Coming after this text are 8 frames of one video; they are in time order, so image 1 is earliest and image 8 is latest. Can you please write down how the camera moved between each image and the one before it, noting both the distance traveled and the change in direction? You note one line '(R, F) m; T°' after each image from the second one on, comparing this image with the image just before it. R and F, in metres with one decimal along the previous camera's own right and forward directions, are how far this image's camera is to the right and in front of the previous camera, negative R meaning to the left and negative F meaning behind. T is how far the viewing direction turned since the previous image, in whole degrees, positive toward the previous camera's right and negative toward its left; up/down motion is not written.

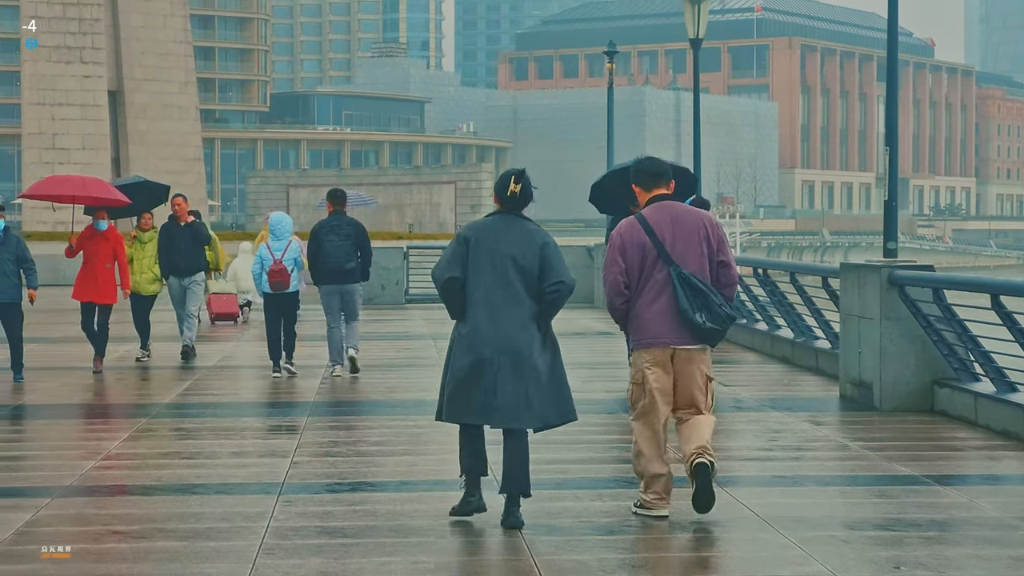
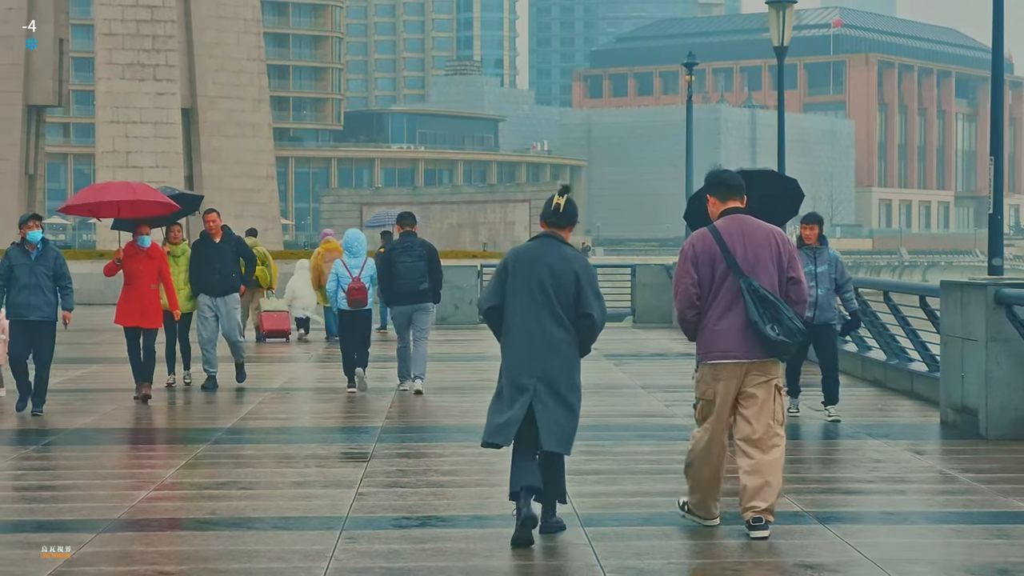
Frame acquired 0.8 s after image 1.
(0.0, +0.7) m; -2°
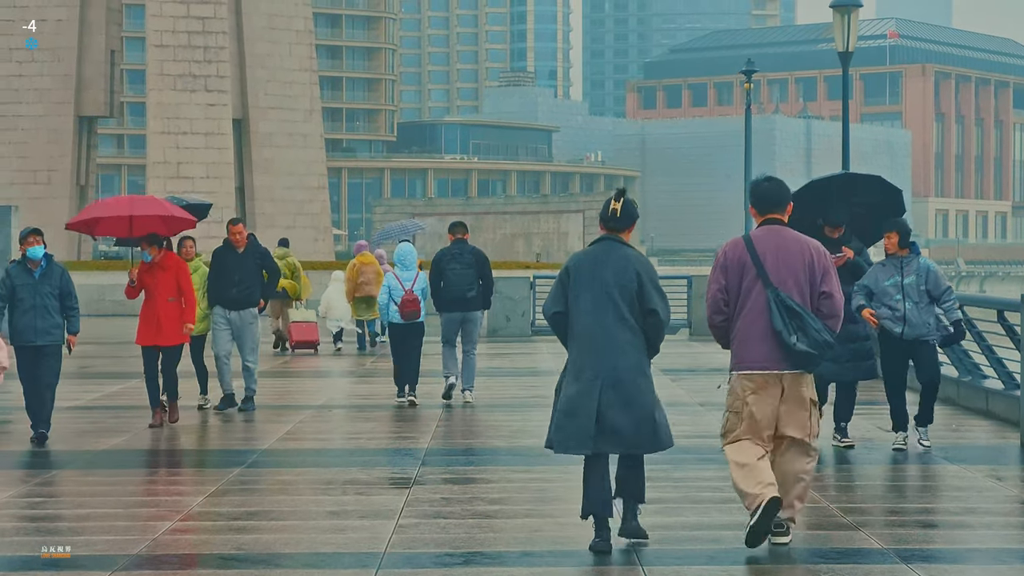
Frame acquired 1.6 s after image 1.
(0.0, +0.7) m; -1°
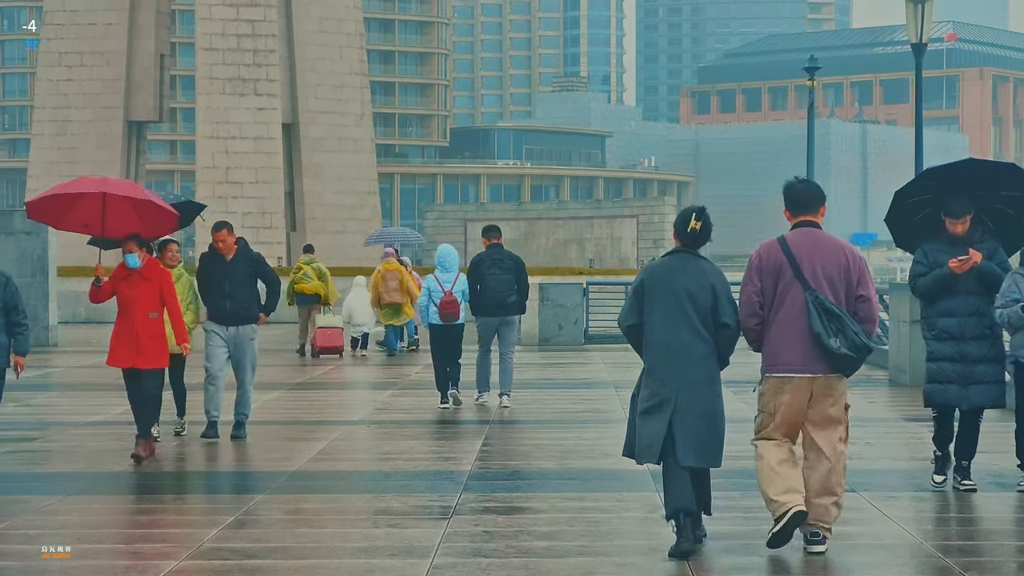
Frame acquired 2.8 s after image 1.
(0.0, +1.1) m; -1°
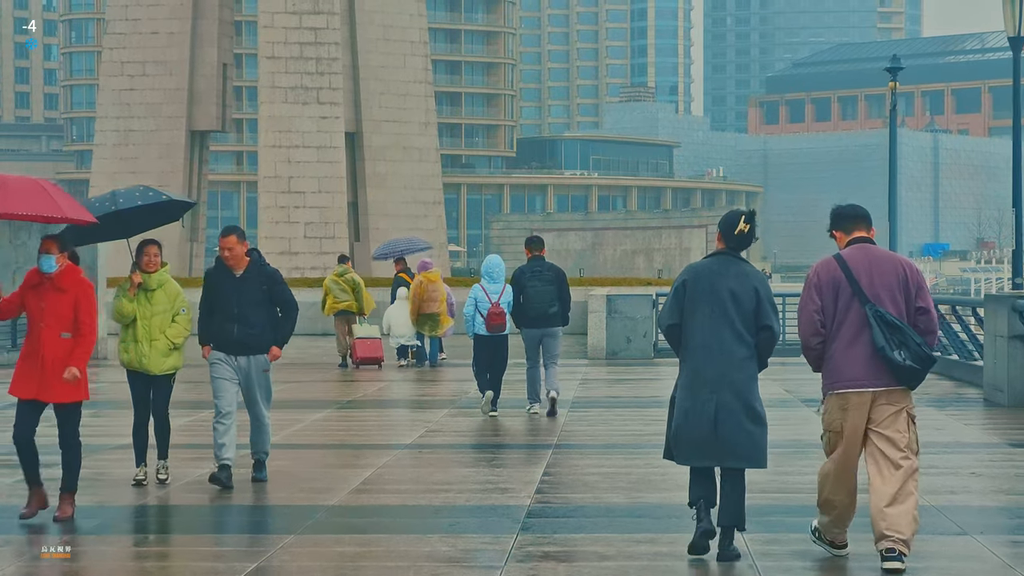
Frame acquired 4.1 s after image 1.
(0.0, +1.2) m; -2°
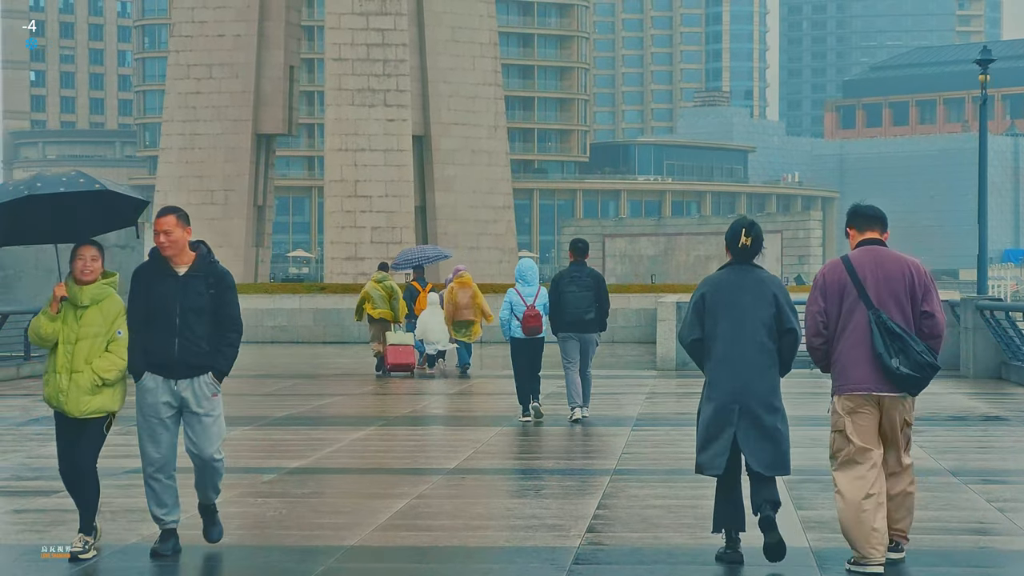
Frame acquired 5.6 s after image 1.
(+0.1, +1.4) m; -2°
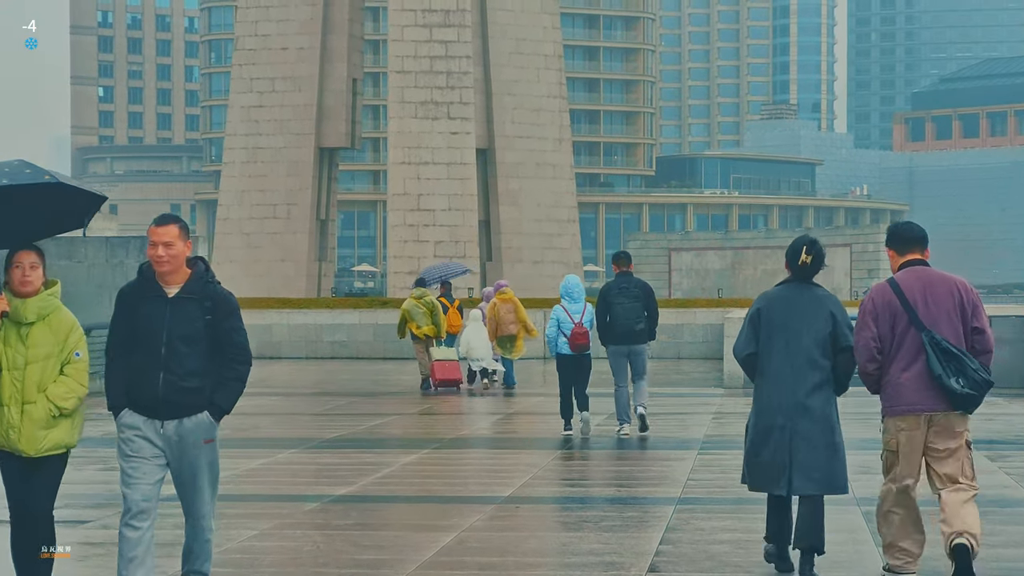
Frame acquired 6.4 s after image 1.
(+0.1, +0.8) m; -2°
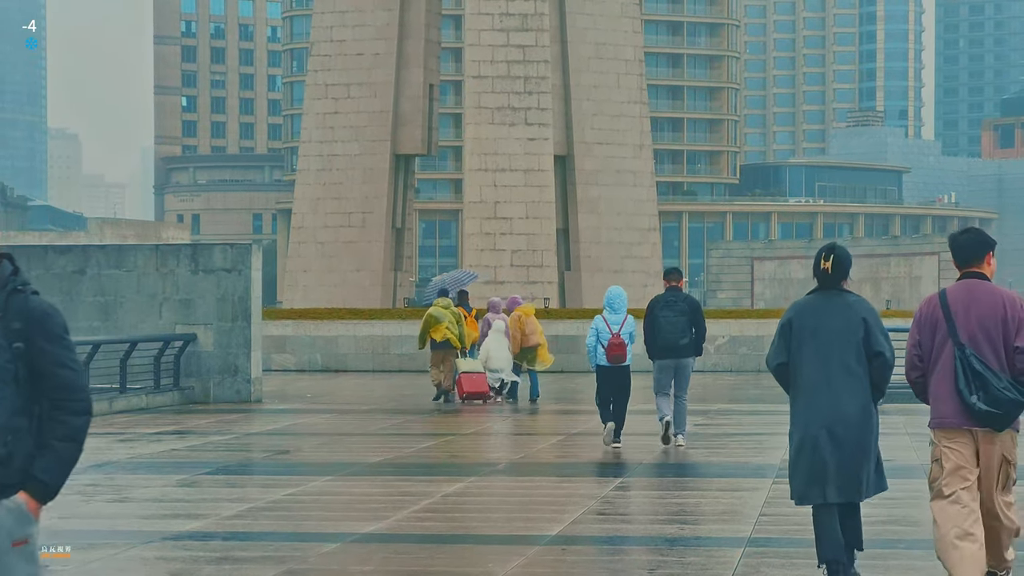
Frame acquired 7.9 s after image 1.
(+0.2, +1.4) m; -2°
